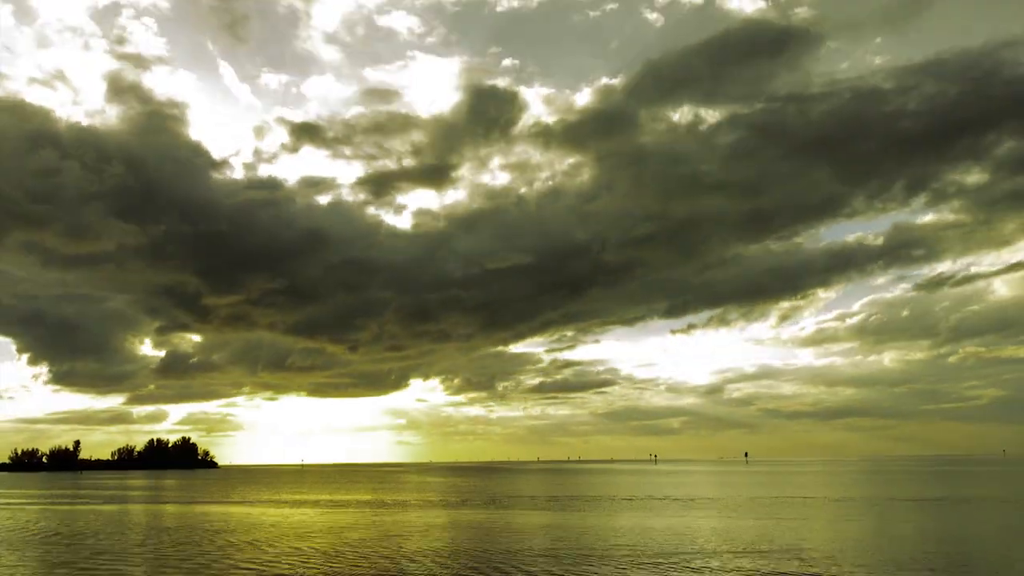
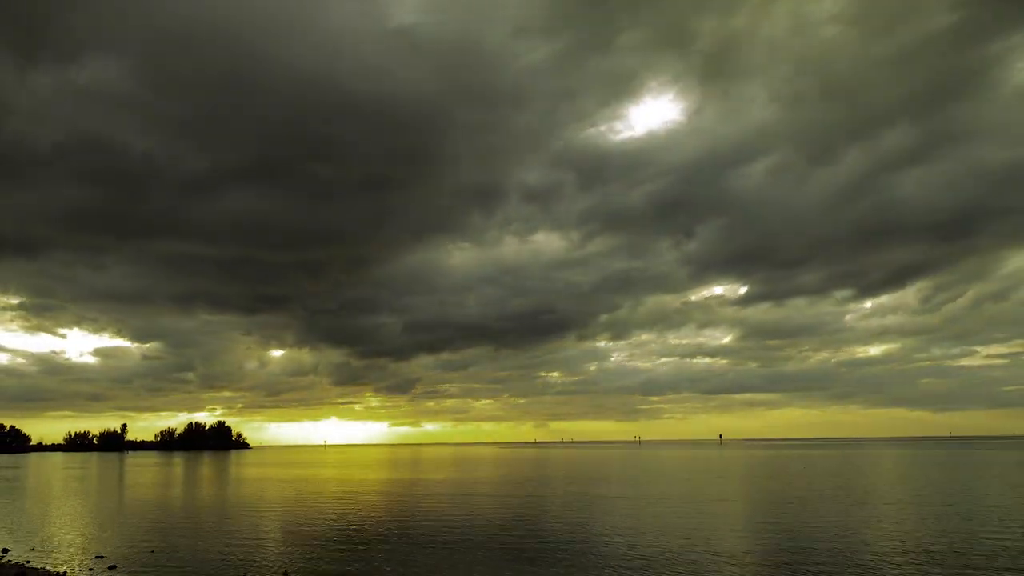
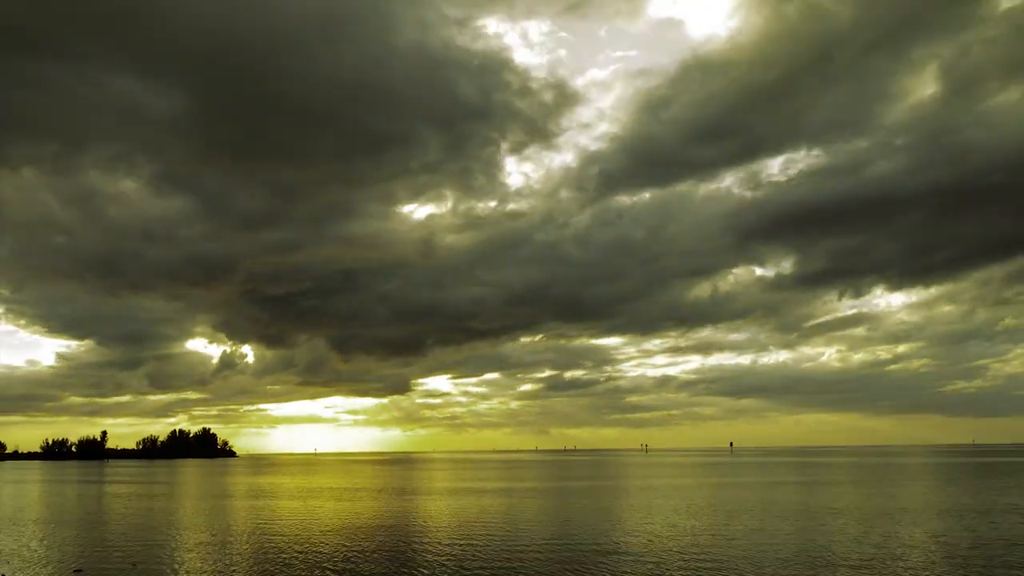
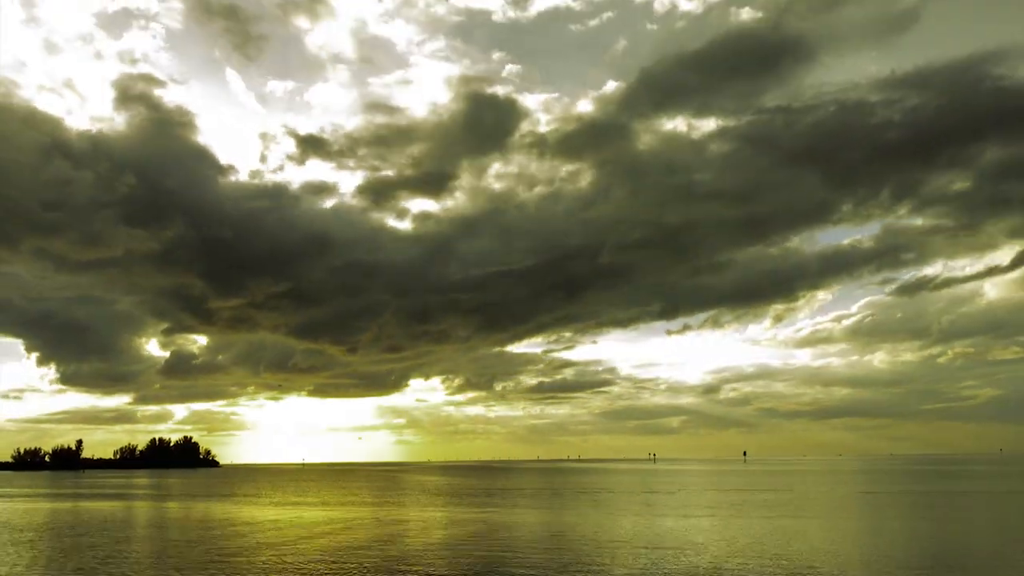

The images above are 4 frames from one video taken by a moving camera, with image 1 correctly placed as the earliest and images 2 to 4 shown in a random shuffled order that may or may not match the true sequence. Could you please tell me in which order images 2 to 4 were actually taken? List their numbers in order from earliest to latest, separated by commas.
4, 3, 2
